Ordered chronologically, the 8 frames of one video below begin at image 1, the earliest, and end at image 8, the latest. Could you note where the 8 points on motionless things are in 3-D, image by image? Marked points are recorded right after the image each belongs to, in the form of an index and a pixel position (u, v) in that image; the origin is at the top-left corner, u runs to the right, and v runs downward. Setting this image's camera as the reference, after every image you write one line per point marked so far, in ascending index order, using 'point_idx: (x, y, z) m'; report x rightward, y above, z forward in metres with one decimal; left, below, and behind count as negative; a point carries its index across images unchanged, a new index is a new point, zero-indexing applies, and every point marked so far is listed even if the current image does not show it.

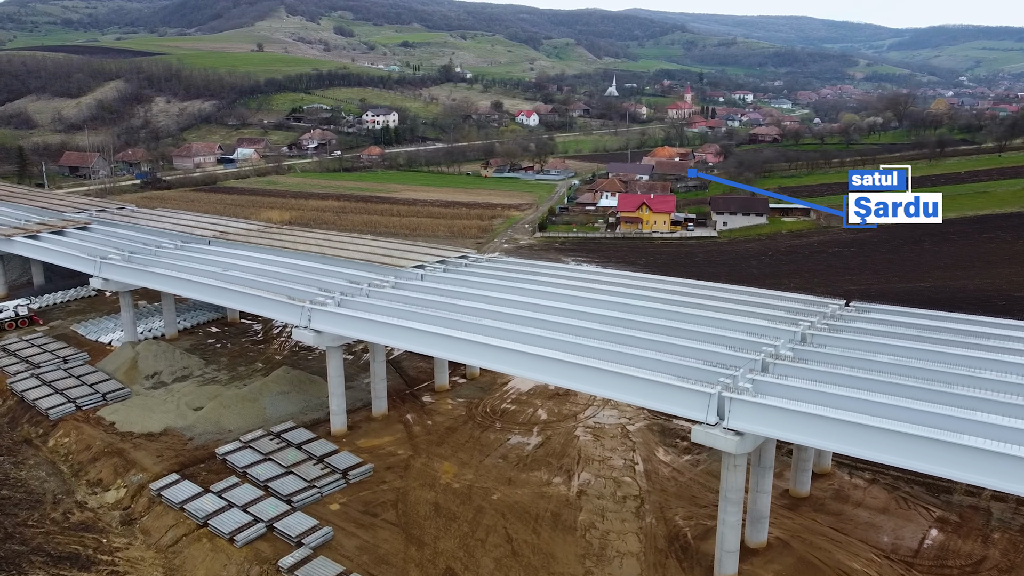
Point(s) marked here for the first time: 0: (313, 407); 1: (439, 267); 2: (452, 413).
0: (-4.2, -2.5, +14.9) m
1: (-1.5, +0.5, +15.5) m
2: (-1.2, -2.6, +14.8) m
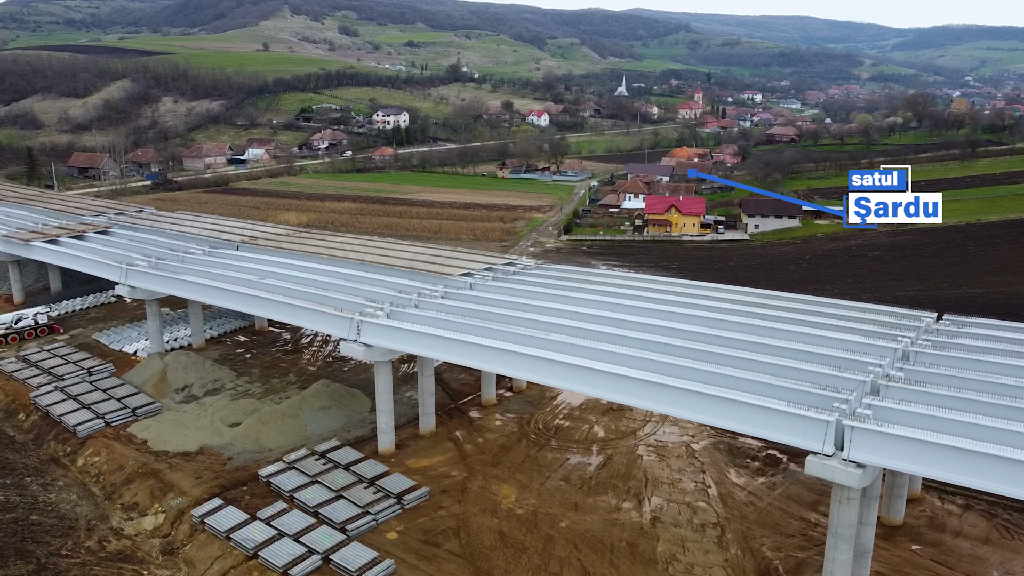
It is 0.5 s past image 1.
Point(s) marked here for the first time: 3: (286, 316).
0: (-3.1, -2.7, +14.1) m
1: (-0.5, +0.3, +14.7) m
2: (-0.2, -2.8, +14.0) m
3: (-4.1, -0.5, +13.1) m
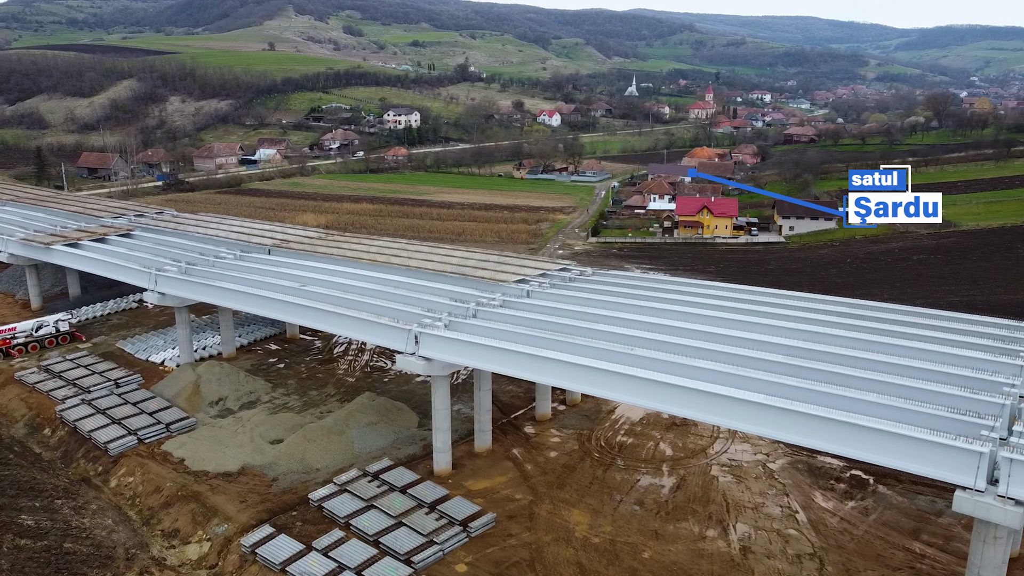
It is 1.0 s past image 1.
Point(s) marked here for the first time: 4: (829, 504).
0: (-2.0, -2.8, +13.2) m
1: (+0.7, +0.1, +13.8) m
2: (+1.0, -2.9, +13.1) m
3: (-3.0, -0.7, +12.2) m
4: (+5.0, -3.4, +11.3) m
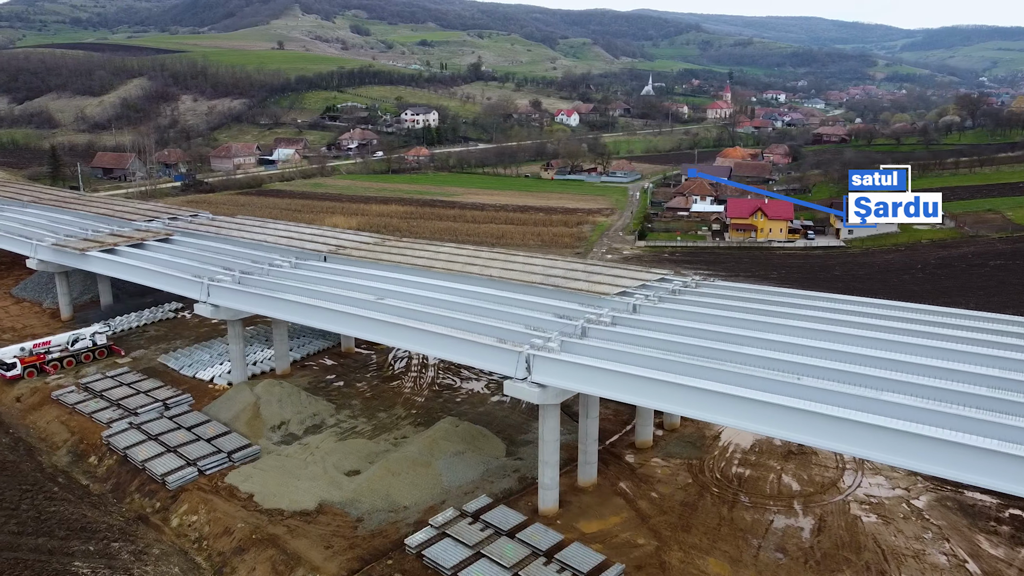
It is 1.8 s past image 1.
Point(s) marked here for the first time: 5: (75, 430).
0: (-0.2, -3.1, +11.8) m
1: (+2.4, -0.1, +12.4) m
2: (+2.7, -3.2, +11.7) m
3: (-1.3, -0.9, +10.8) m
4: (+6.8, -3.7, +9.9) m
5: (-8.2, -2.7, +13.4) m
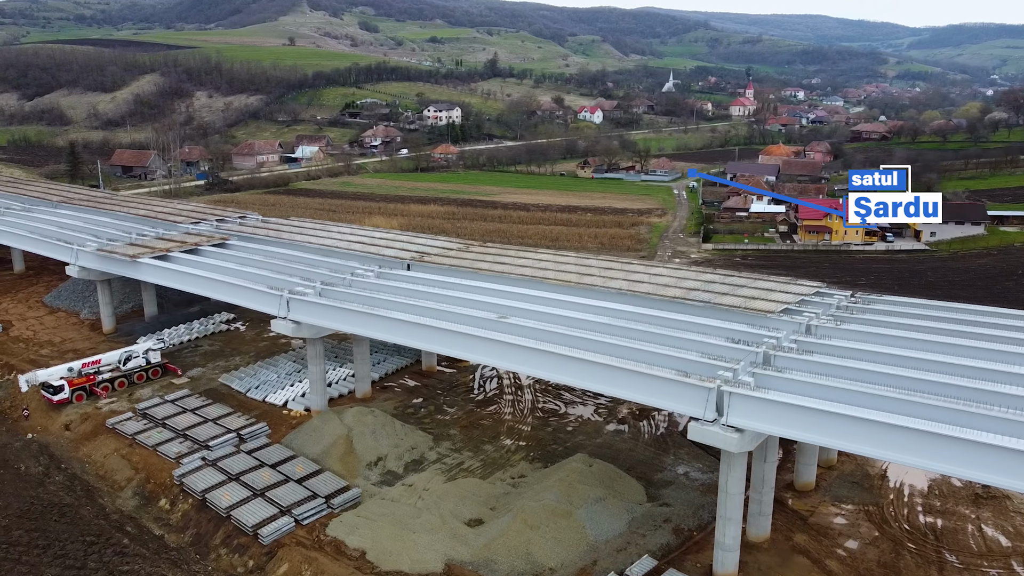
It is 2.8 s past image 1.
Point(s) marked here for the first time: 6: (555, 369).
0: (+1.9, -3.3, +10.0) m
1: (+4.5, -0.3, +10.6) m
2: (+4.8, -3.4, +9.9) m
3: (+0.9, -1.2, +9.0) m
4: (+8.9, -3.9, +8.1) m
5: (-6.1, -2.9, +11.6) m
6: (+0.5, -1.0, +9.3) m
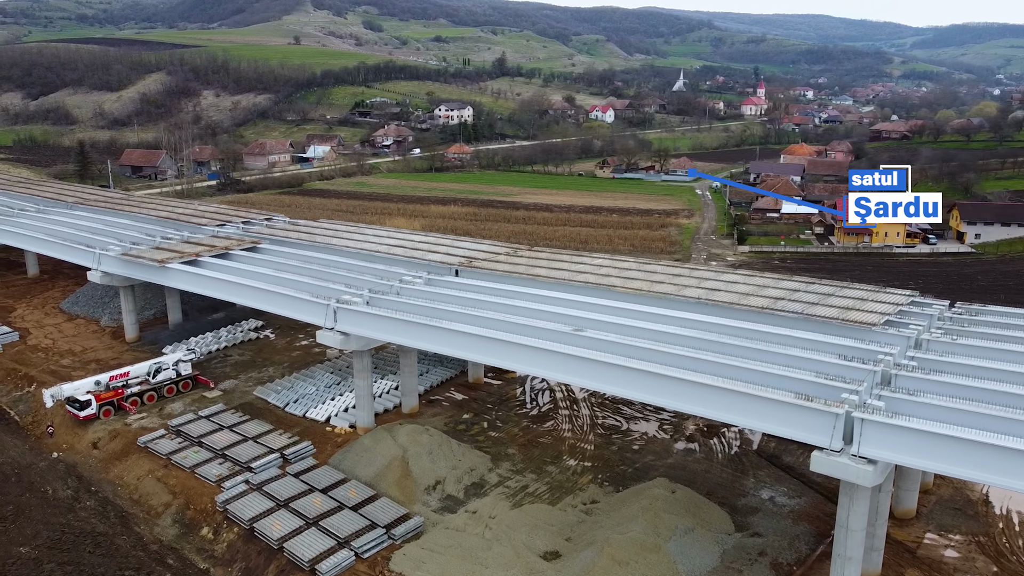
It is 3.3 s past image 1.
0: (+2.9, -3.4, +9.1) m
1: (+5.6, -0.5, +9.8) m
2: (+5.9, -3.5, +9.0) m
3: (+1.9, -1.3, +8.1) m
4: (+9.9, -4.0, +7.2) m
5: (-5.0, -3.0, +10.7) m
6: (+1.6, -1.2, +8.4) m
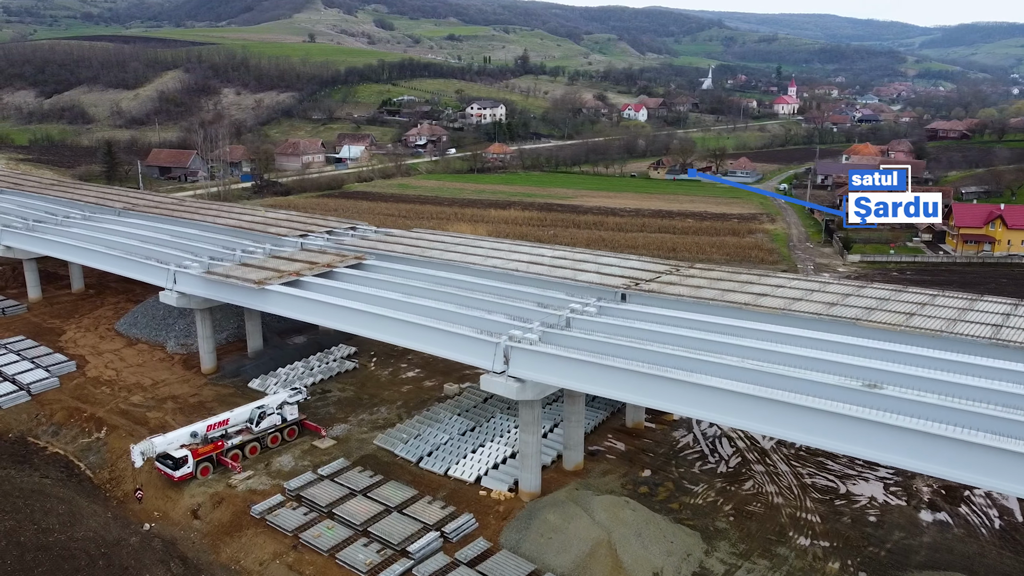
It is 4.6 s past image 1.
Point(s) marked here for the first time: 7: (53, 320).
0: (+5.7, -3.9, +6.7) m
1: (+8.3, -0.9, +7.4) m
2: (+8.6, -4.0, +6.6) m
3: (+4.7, -1.7, +5.7) m
4: (+12.7, -4.5, +4.9) m
5: (-2.3, -3.5, +8.4) m
6: (+4.4, -1.6, +6.0) m
7: (-10.9, -0.8, +17.0) m
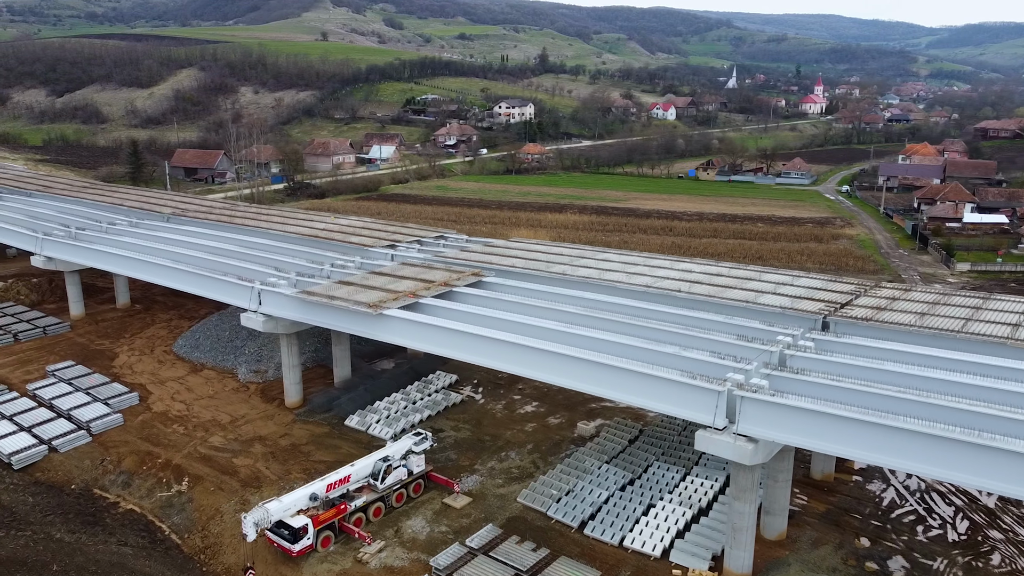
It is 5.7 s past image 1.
0: (+8.0, -4.2, +4.8) m
1: (+10.6, -1.2, +5.4) m
2: (+10.9, -4.3, +4.7) m
3: (+6.9, -2.1, +3.8) m
4: (+15.0, -4.8, +2.9) m
5: (0.0, -3.8, +6.4) m
6: (+6.6, -1.9, +4.1) m
7: (-8.7, -1.1, +15.0) m
